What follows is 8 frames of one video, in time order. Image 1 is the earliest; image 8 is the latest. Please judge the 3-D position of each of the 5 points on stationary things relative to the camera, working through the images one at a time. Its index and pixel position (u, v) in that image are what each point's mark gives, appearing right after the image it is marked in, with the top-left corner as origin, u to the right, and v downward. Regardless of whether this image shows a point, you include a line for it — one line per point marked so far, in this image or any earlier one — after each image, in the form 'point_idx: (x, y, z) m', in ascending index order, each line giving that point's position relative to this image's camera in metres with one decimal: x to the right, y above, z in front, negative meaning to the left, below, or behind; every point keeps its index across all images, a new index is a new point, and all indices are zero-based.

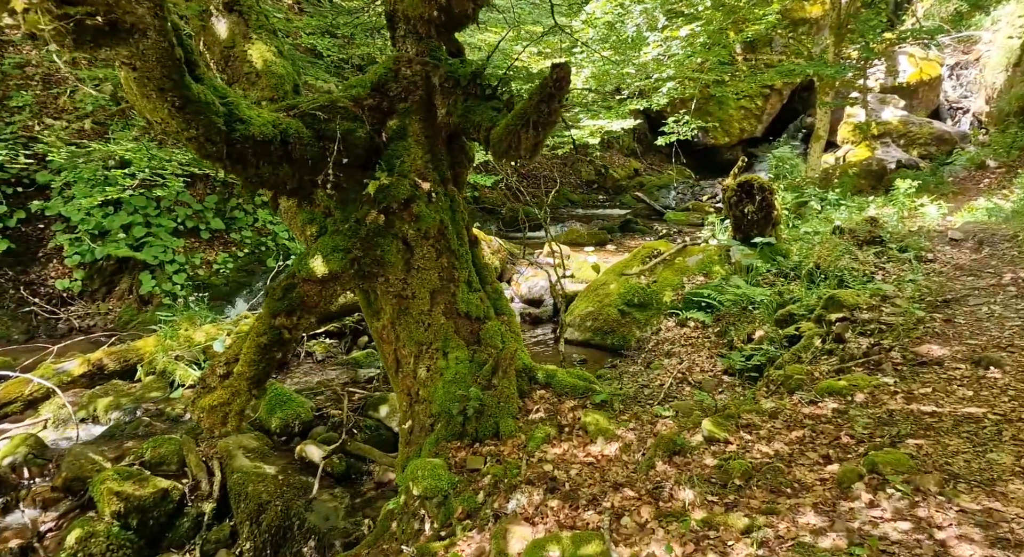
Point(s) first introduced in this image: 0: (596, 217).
0: (+2.5, +1.8, +19.1) m
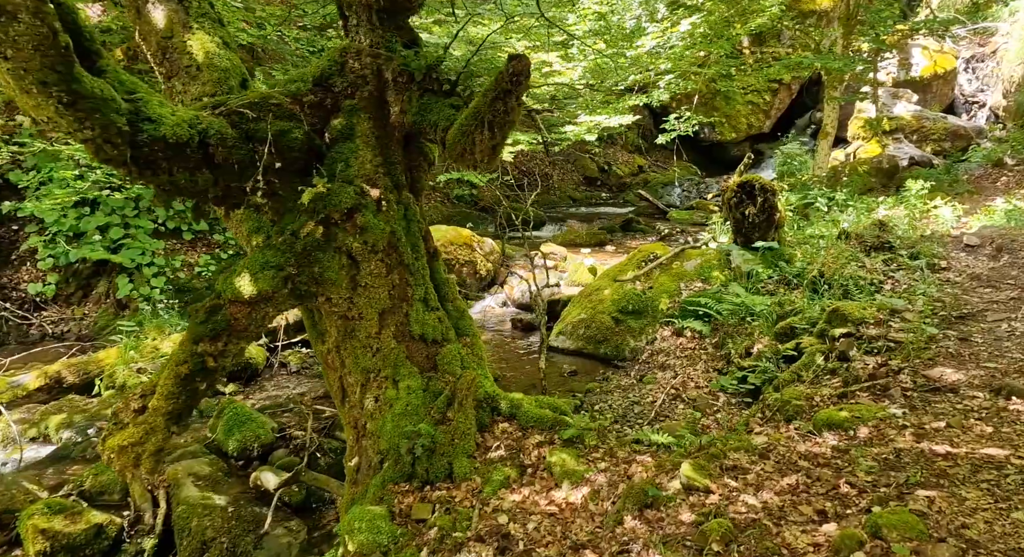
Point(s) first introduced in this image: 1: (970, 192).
0: (+2.5, +1.8, +18.5) m
1: (+8.3, +1.6, +11.7) m
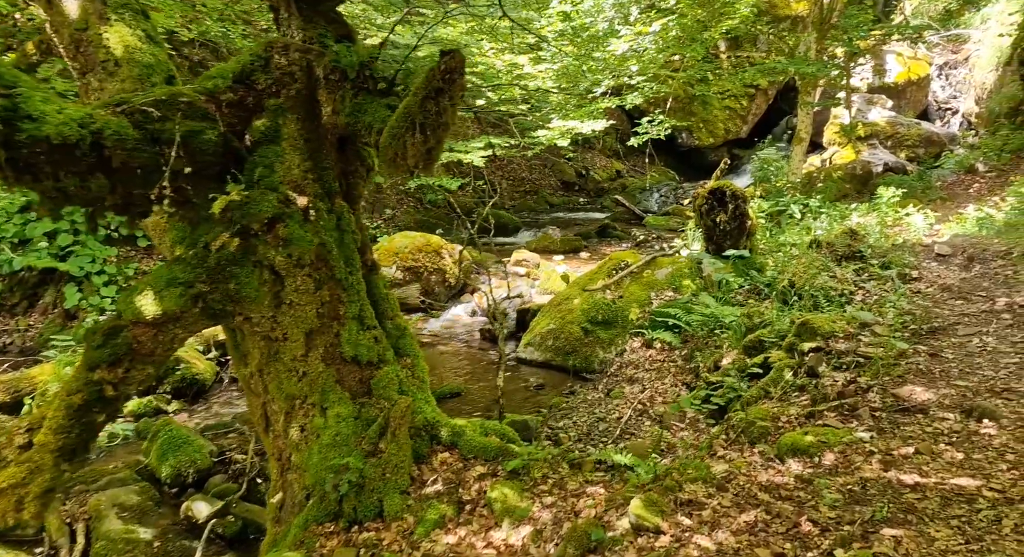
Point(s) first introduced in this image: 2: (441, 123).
0: (+1.7, +1.6, +18.2) m
1: (+7.7, +1.4, +11.6) m
2: (-0.5, +0.9, +3.9) m
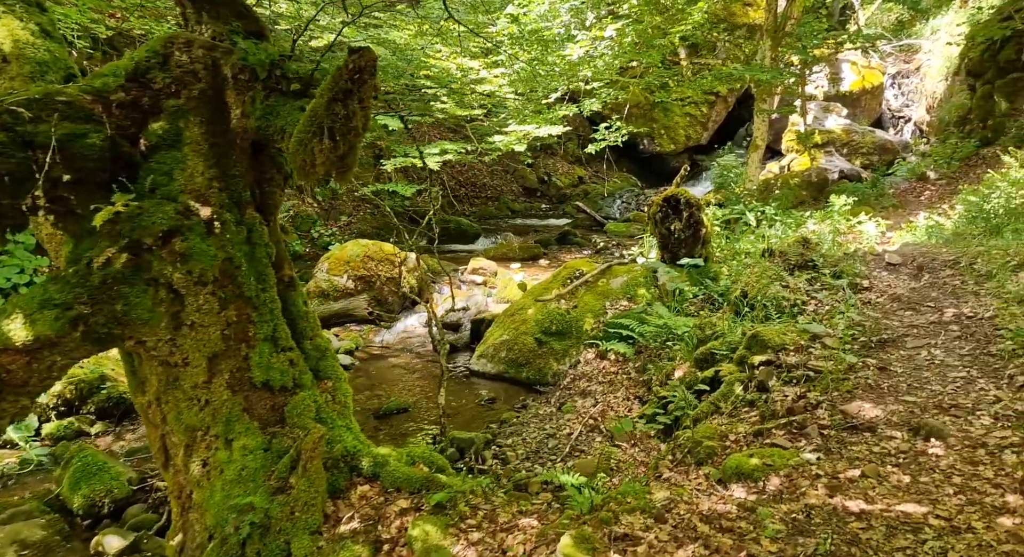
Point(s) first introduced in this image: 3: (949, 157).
0: (+0.6, +1.4, +18.0) m
1: (+6.9, +1.3, +11.7) m
2: (-0.9, +0.8, +3.6) m
3: (+8.9, +2.5, +13.1) m
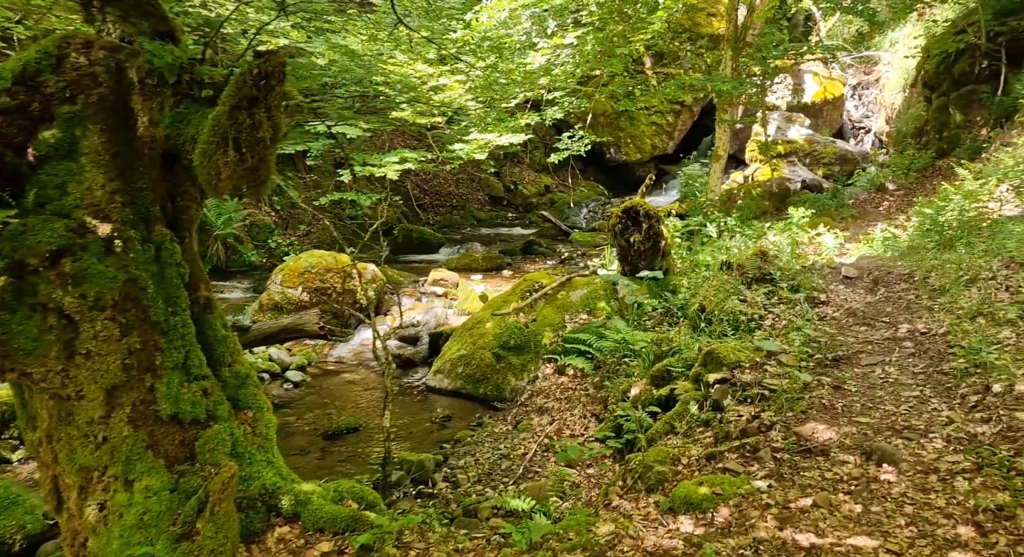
0: (-0.3, +1.1, +17.8) m
1: (+6.2, +1.1, +11.7) m
2: (-1.3, +0.7, +3.4) m
3: (+8.1, +2.3, +13.2) m
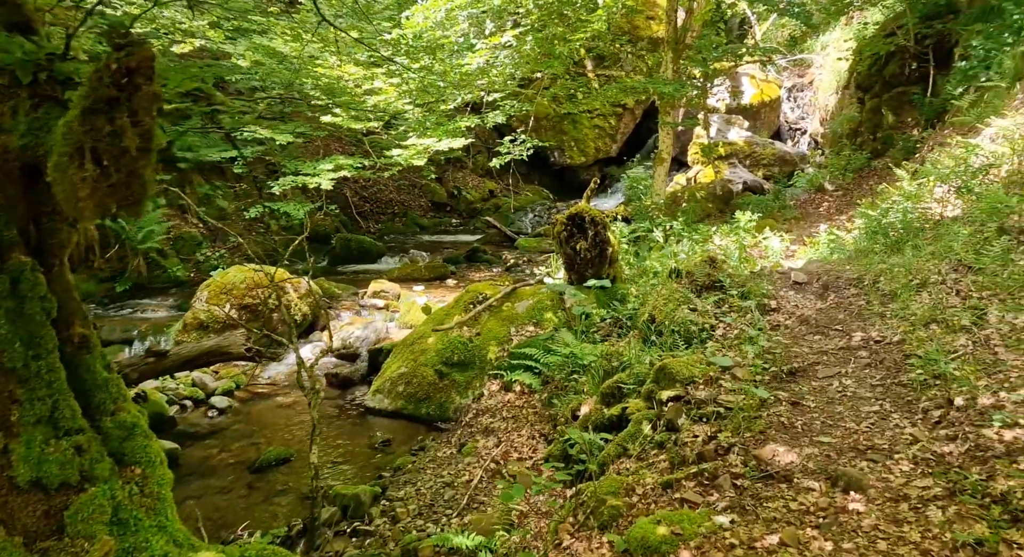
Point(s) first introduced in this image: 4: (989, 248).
0: (-1.8, +0.9, +17.3) m
1: (+5.2, +1.1, +11.8) m
2: (-1.6, +0.6, +2.8) m
3: (+6.9, +2.3, +13.4) m
4: (+3.9, +0.3, +5.3) m
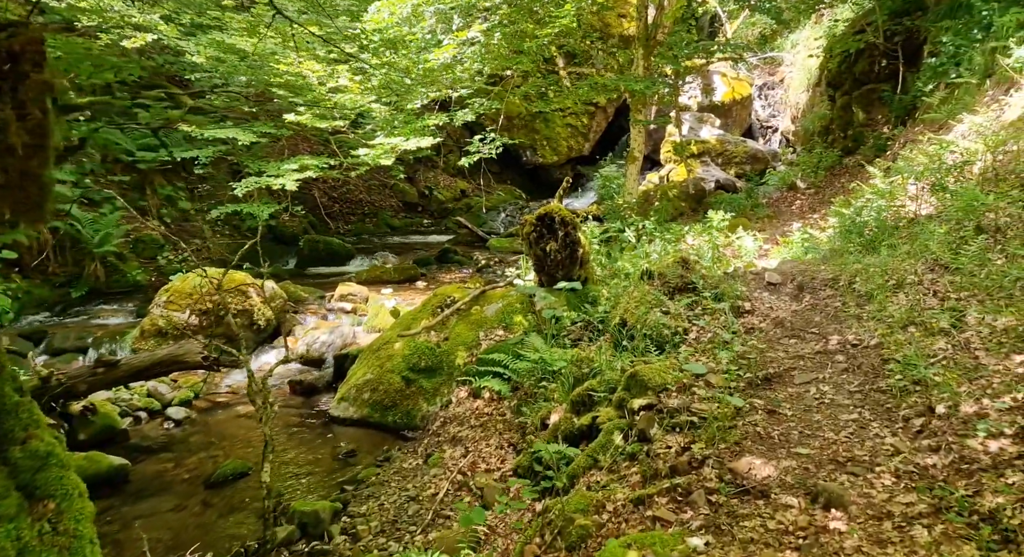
0: (-2.6, +0.9, +17.0) m
1: (+4.7, +1.1, +11.7) m
2: (-1.8, +0.5, +2.5) m
3: (+6.3, +2.3, +13.4) m
4: (+3.7, +0.3, +5.2) m
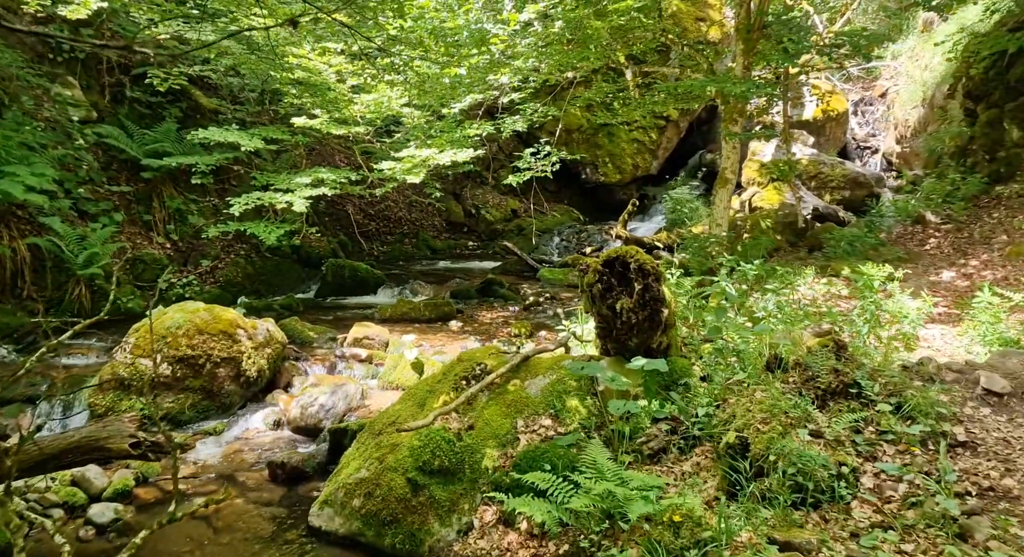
0: (-1.3, +0.1, +14.9) m
1: (+5.5, +0.3, +9.0) m
2: (-1.8, +0.1, +0.4) m
3: (+7.3, +1.4, +10.6) m
4: (+3.9, -0.4, +2.6) m
